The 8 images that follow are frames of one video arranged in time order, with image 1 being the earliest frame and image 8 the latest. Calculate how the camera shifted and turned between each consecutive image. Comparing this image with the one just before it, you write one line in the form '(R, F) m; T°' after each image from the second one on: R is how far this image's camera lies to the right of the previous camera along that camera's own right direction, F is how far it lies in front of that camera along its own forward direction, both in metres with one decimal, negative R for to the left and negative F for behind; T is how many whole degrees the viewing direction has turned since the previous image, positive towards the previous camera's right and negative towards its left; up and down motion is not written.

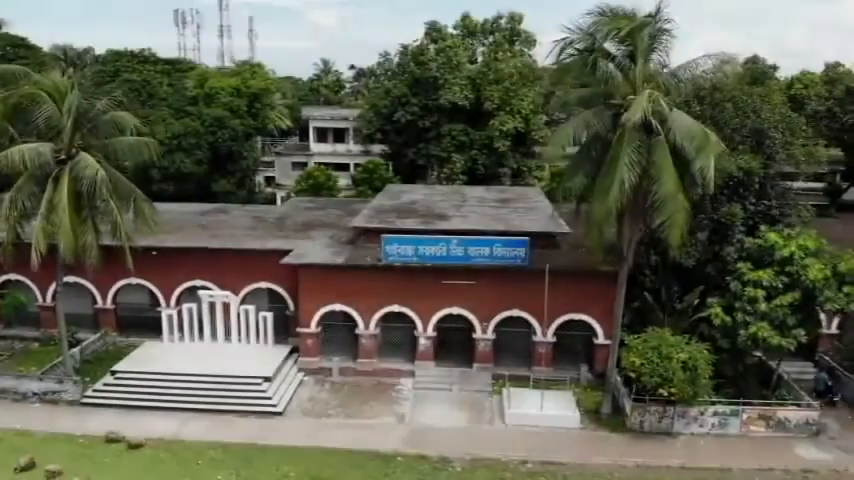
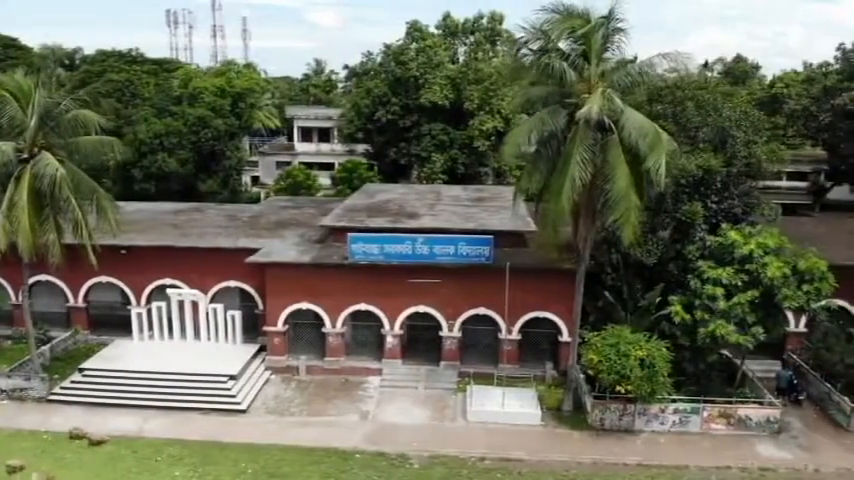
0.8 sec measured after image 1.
(+1.0, -0.1) m; 0°
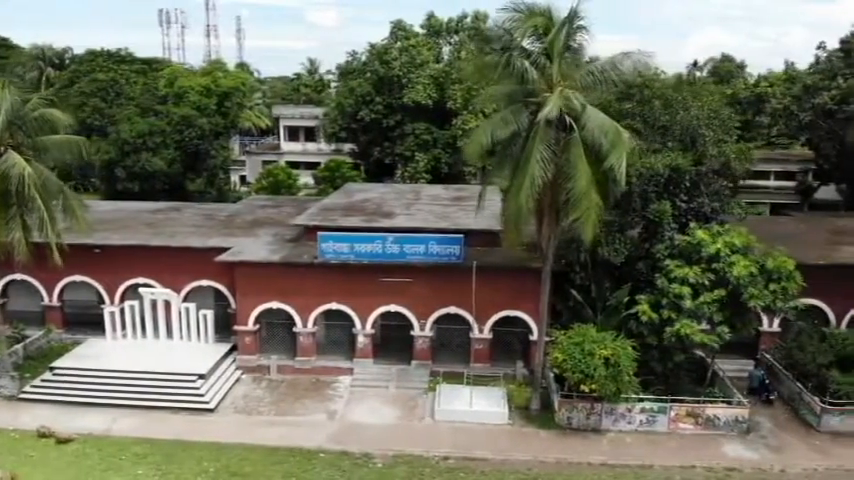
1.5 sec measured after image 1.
(+0.9, 0.0) m; 0°
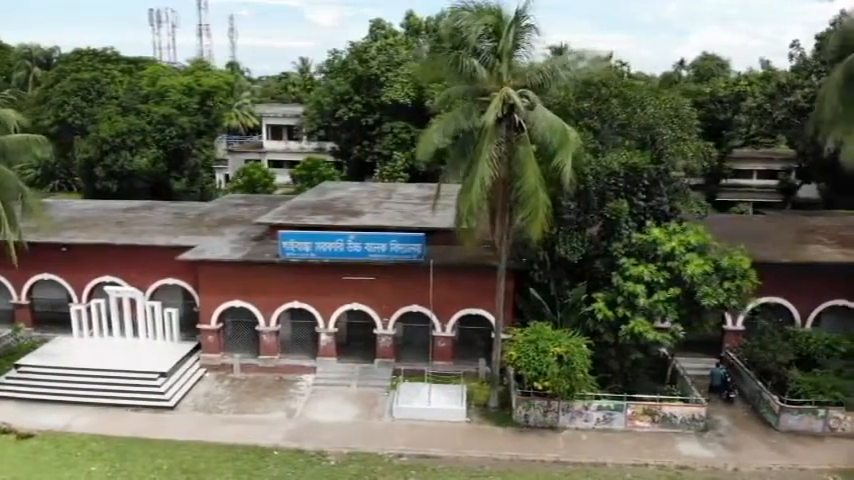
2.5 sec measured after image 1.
(+1.2, 0.0) m; 0°
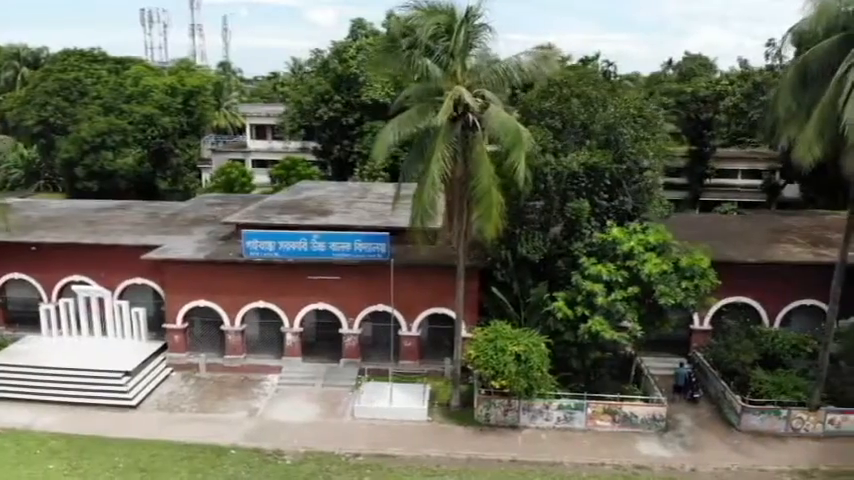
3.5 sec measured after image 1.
(+1.1, 0.0) m; 0°
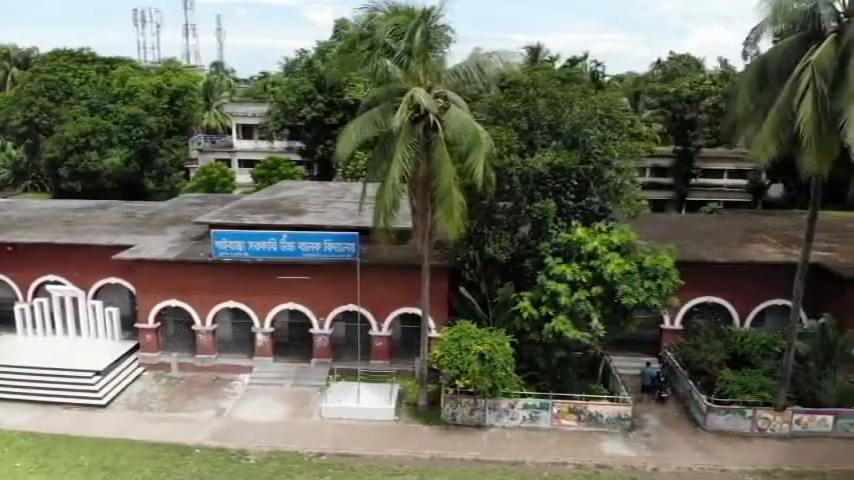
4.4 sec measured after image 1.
(+0.9, -0.1) m; 0°
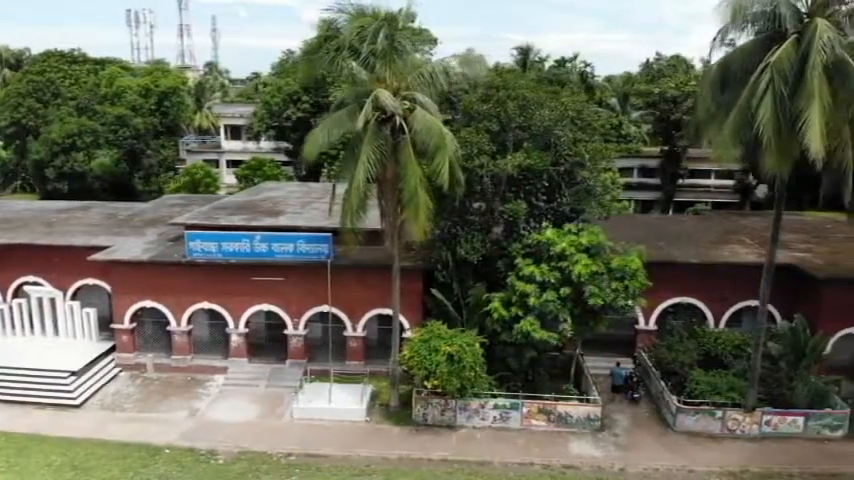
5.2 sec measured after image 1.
(+0.8, -0.1) m; 0°
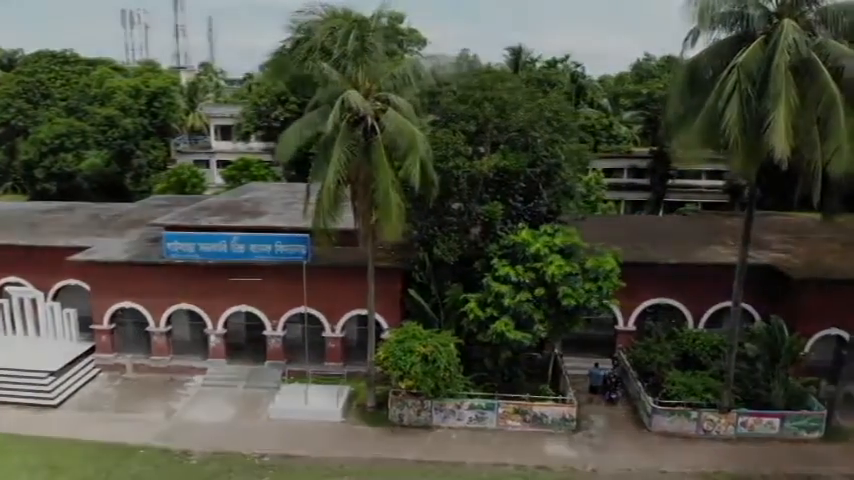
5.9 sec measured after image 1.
(+0.7, 0.0) m; 0°
